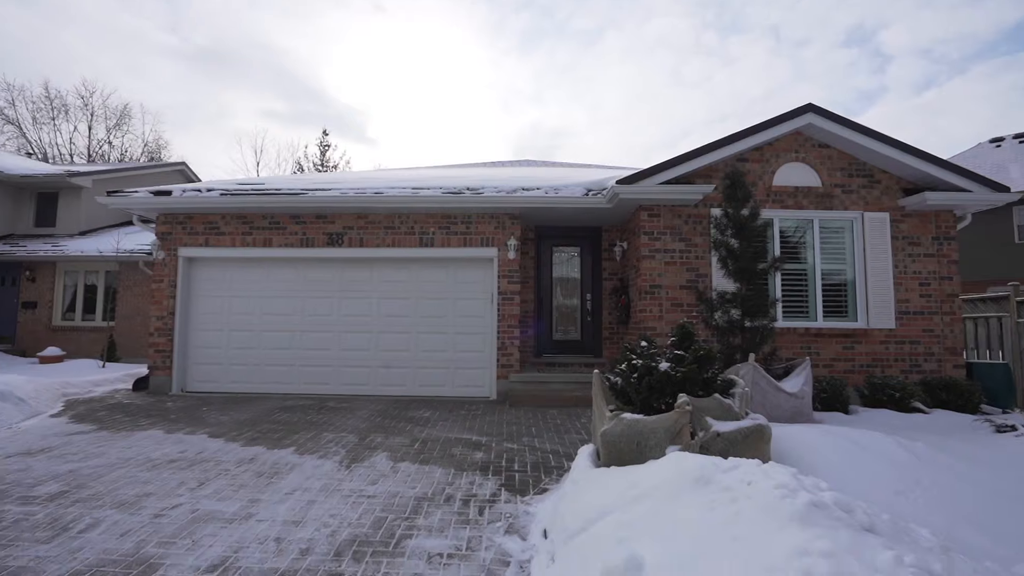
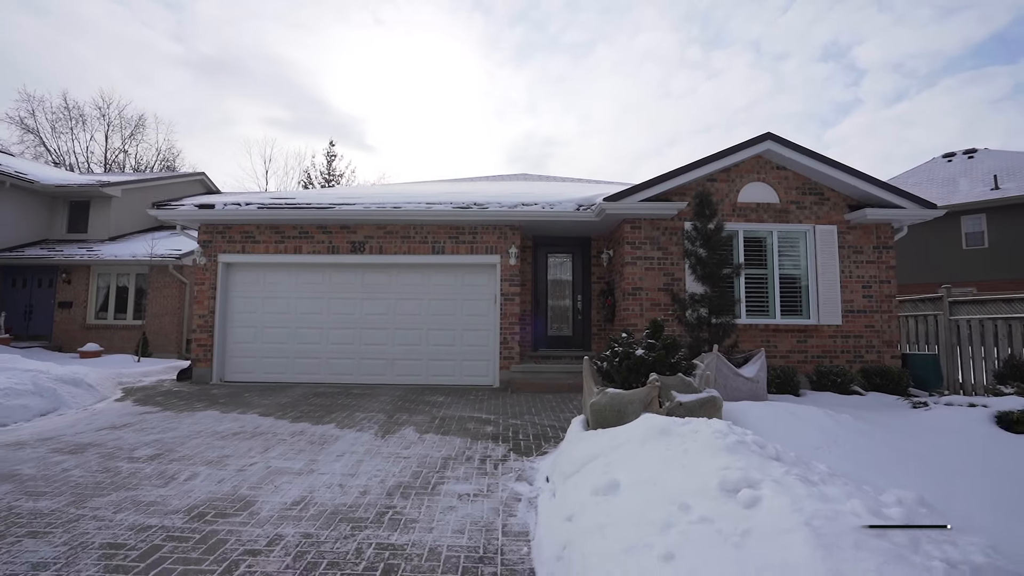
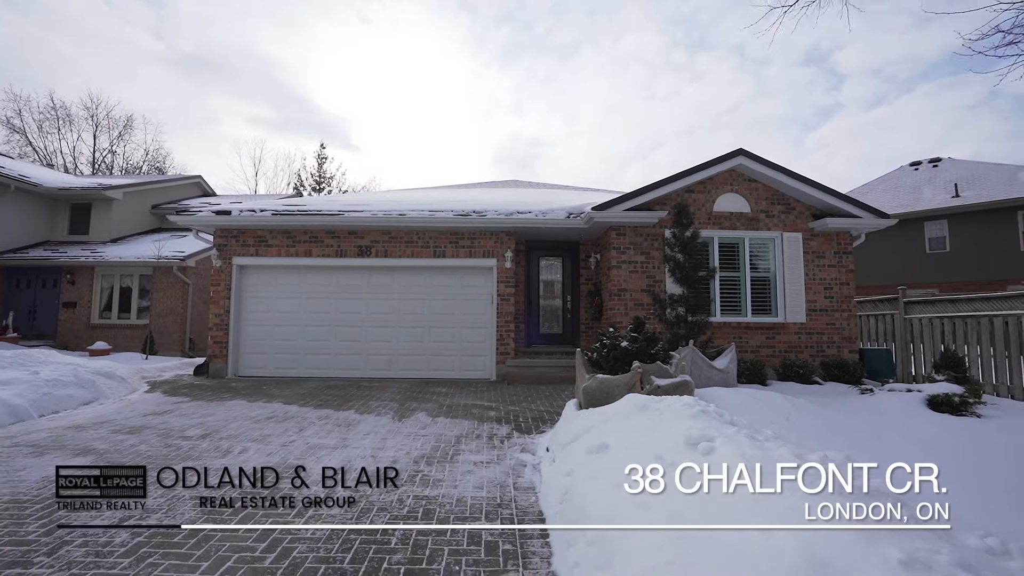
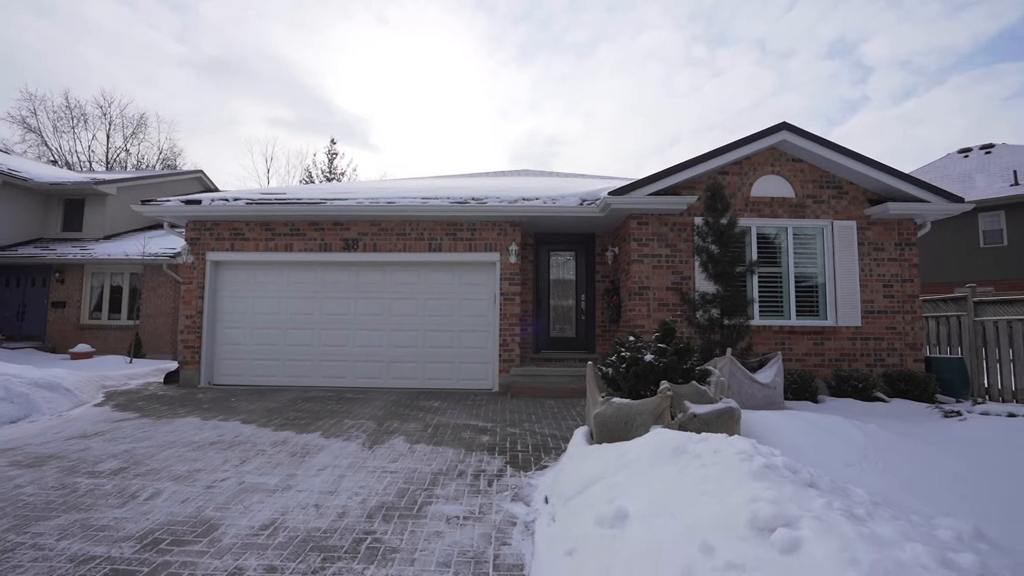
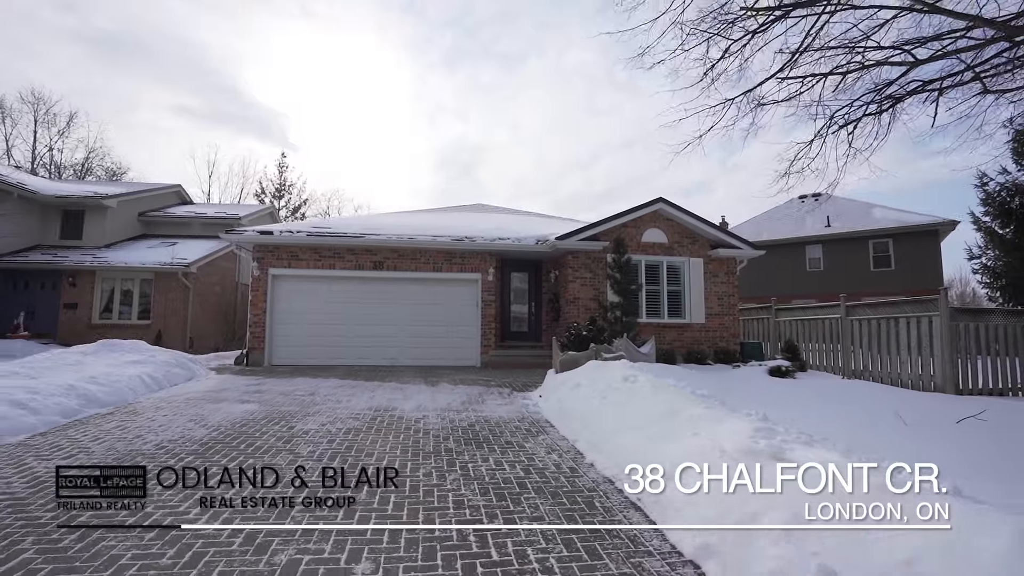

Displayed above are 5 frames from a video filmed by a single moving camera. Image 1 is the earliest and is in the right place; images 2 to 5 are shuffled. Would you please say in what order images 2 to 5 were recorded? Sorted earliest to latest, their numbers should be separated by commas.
4, 2, 3, 5
